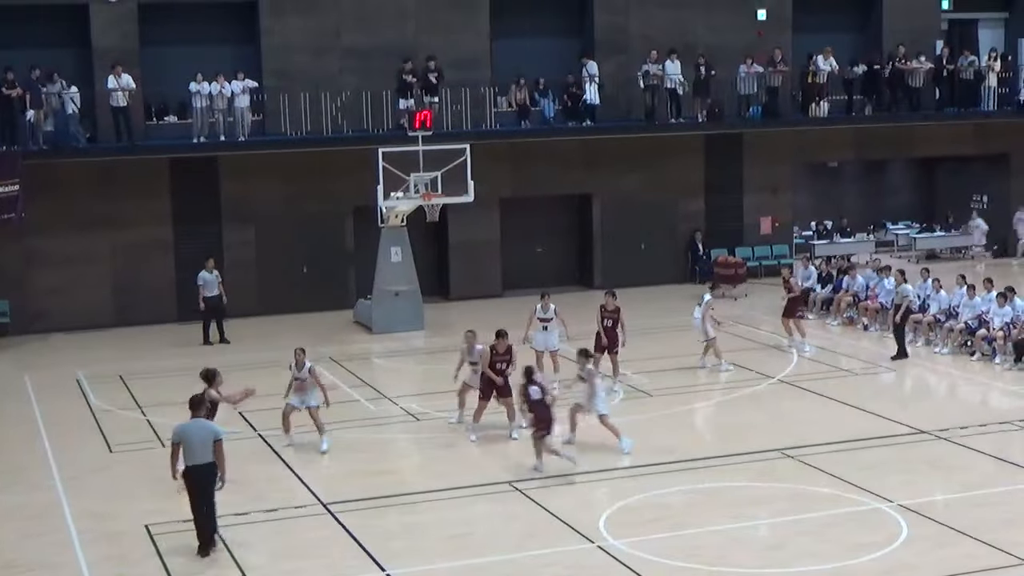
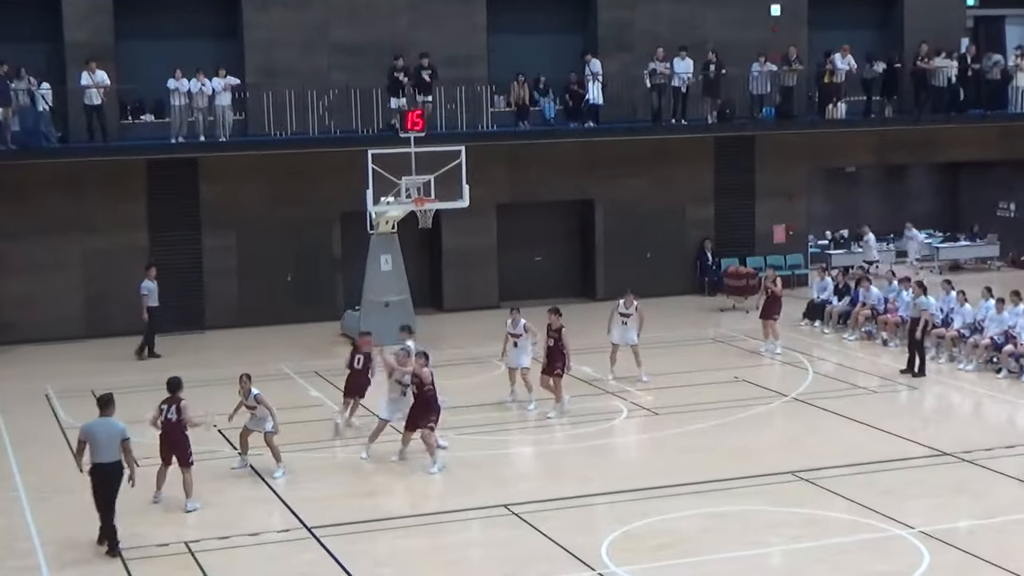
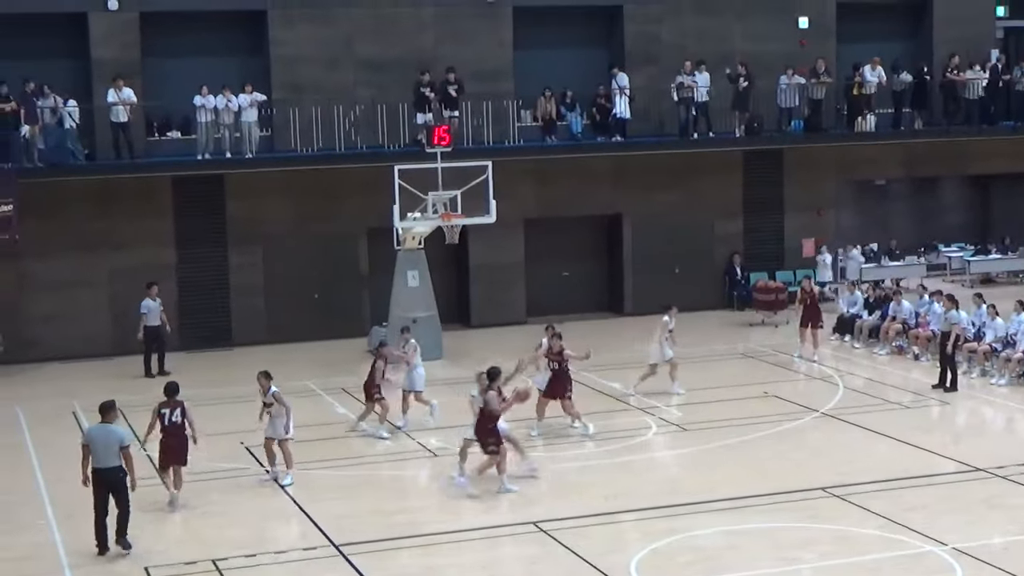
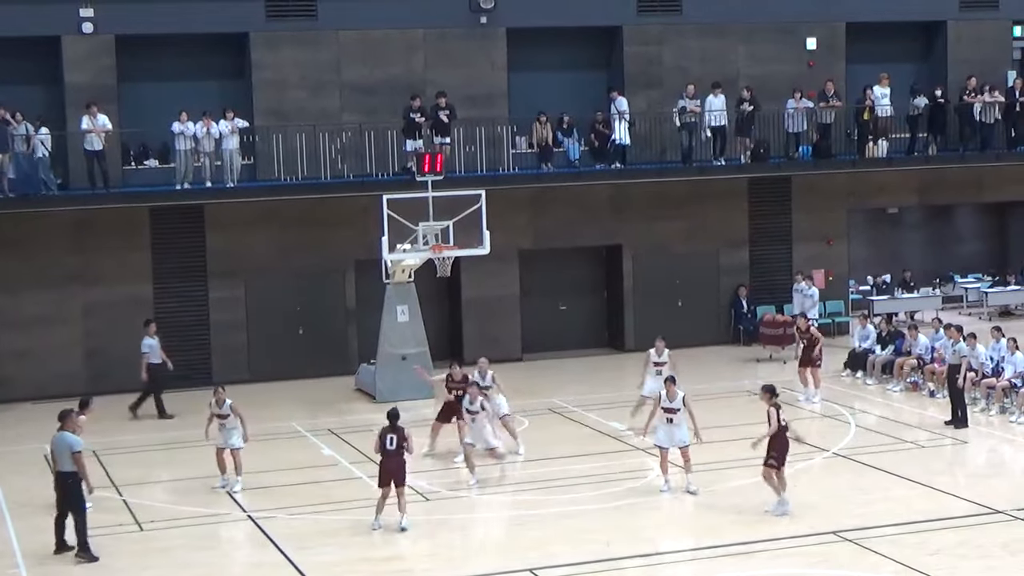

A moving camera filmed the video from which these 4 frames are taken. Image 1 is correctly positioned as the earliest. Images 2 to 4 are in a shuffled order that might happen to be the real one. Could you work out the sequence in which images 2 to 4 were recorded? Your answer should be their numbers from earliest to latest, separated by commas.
2, 3, 4
